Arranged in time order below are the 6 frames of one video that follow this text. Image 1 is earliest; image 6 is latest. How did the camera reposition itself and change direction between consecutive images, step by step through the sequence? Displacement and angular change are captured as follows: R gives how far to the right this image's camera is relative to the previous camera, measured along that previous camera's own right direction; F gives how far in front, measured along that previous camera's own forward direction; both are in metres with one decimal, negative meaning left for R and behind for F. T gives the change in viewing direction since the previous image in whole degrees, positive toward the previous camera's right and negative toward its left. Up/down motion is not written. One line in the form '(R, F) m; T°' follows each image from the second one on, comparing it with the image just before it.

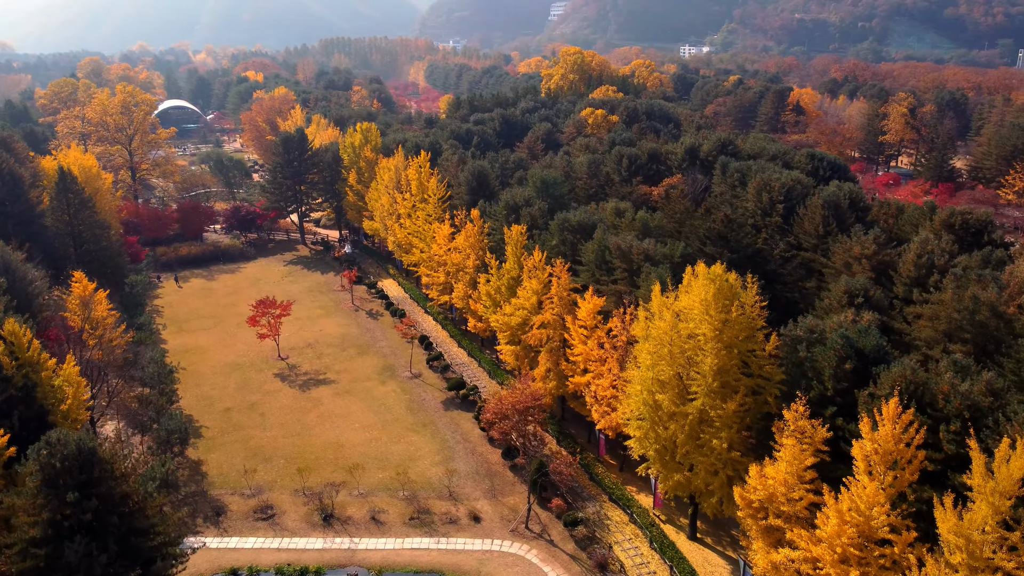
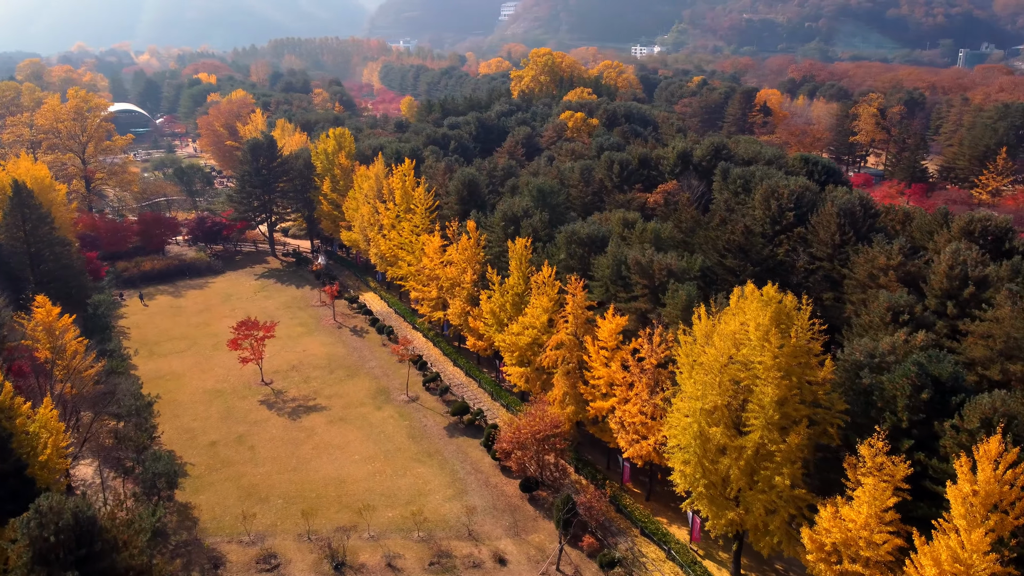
(-2.6, +2.5) m; +3°
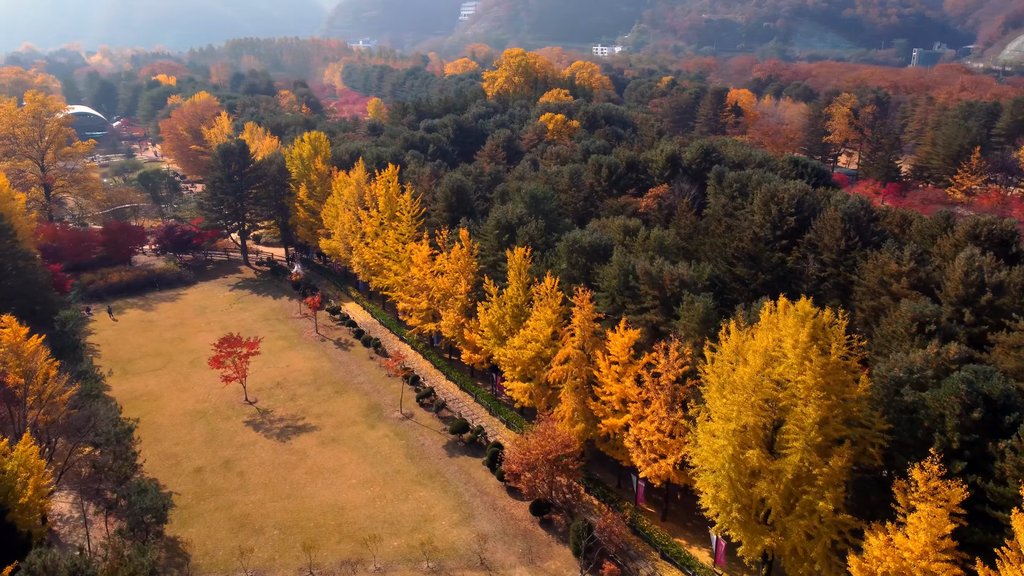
(-1.8, +1.6) m; +3°
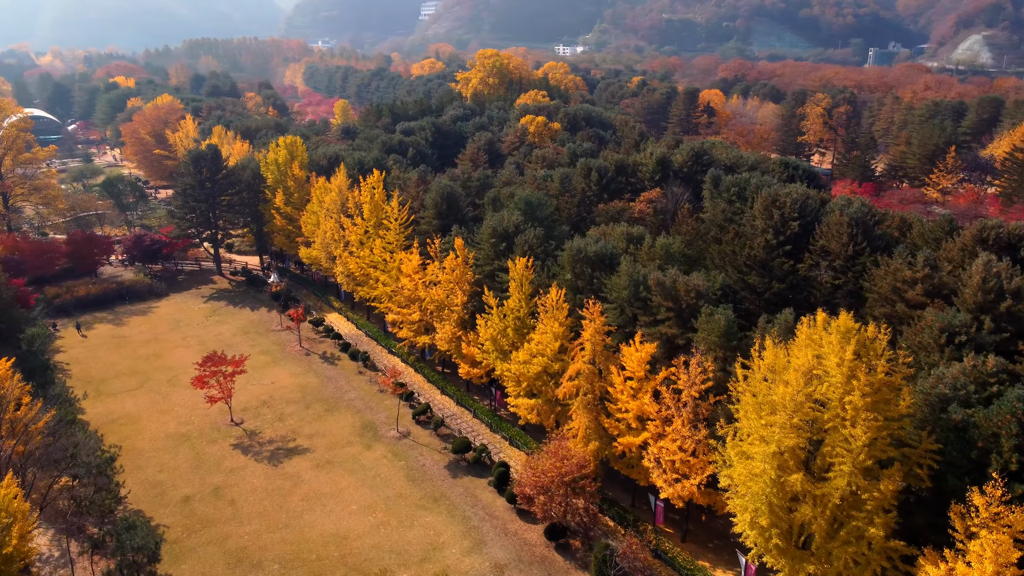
(-1.8, +1.6) m; +3°
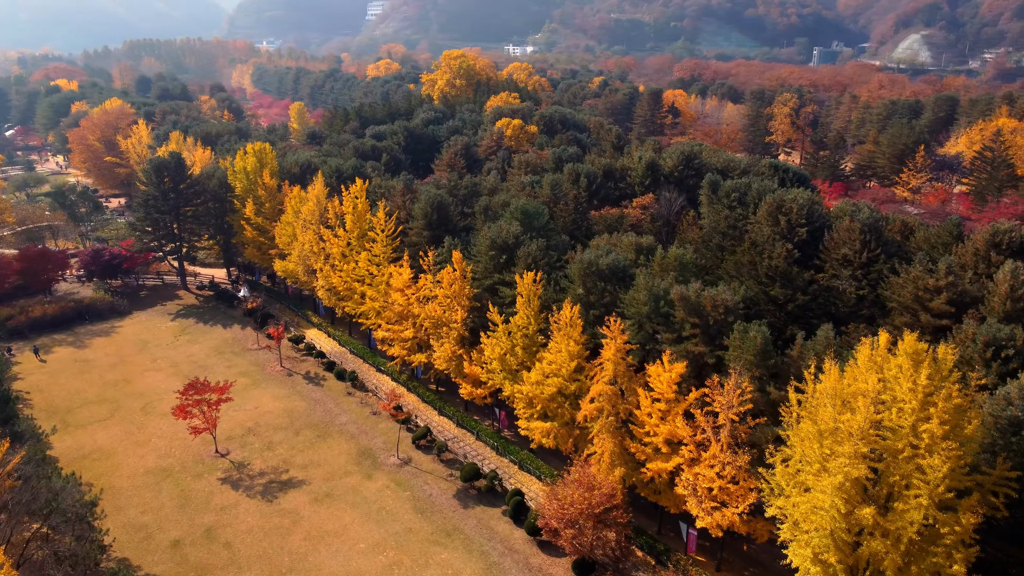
(-2.5, +2.1) m; +4°
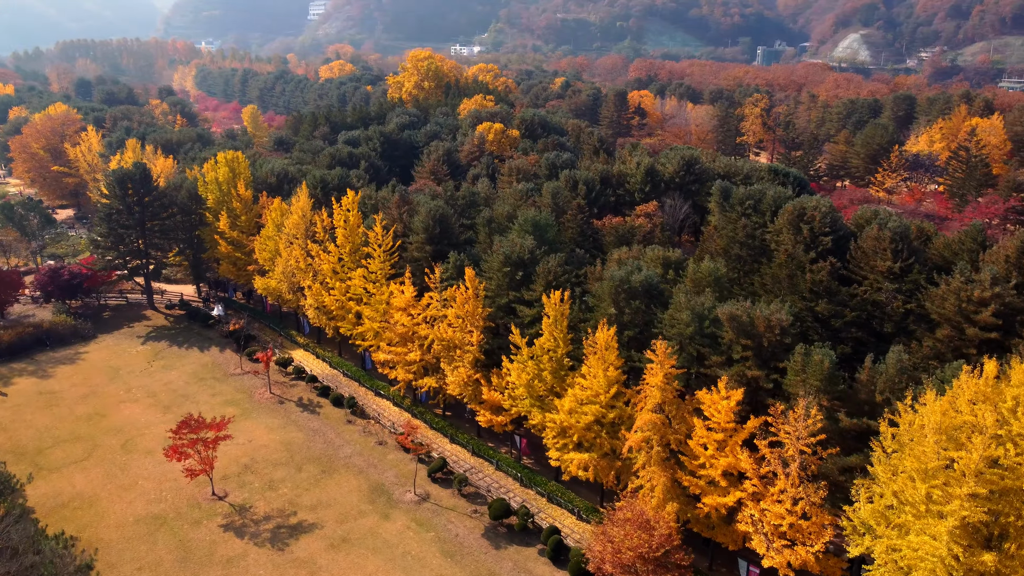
(-3.2, +2.6) m; +4°
